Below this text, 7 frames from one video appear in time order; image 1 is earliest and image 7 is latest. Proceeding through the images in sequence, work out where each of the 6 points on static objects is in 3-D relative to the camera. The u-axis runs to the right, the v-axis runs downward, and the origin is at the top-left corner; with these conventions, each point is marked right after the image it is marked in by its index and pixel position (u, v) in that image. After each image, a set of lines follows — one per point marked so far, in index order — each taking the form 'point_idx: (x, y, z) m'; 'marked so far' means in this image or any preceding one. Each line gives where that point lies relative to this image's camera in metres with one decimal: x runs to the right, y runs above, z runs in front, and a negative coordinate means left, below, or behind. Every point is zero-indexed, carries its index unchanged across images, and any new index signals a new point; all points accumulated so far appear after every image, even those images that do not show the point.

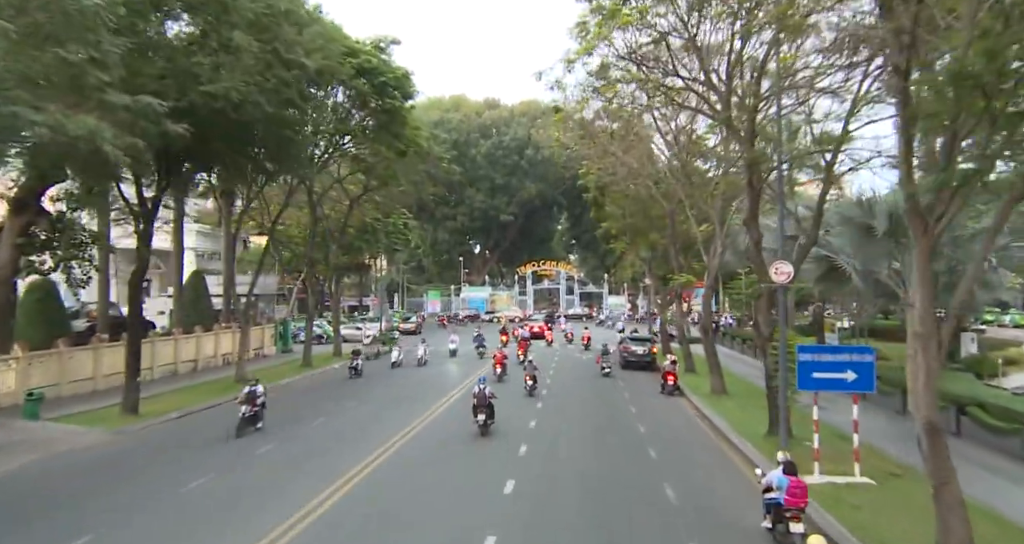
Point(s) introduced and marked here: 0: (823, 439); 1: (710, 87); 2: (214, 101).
0: (+6.7, -3.6, +14.1) m
1: (+4.7, +4.4, +15.5) m
2: (-6.7, +3.8, +15.0) m
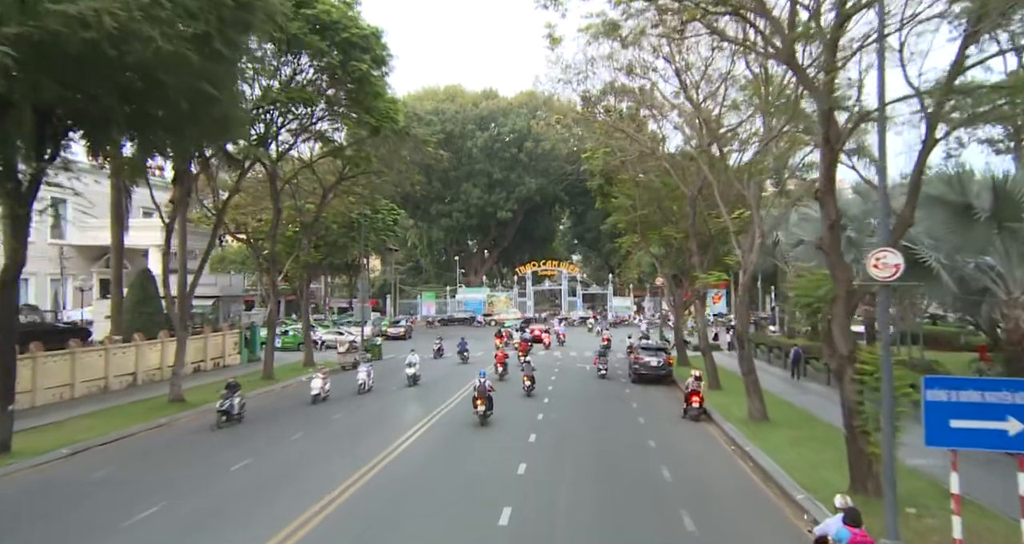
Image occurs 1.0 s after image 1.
0: (+6.3, -3.5, +9.9) m
1: (+4.3, +4.5, +11.4) m
2: (-7.1, +3.9, +10.8) m
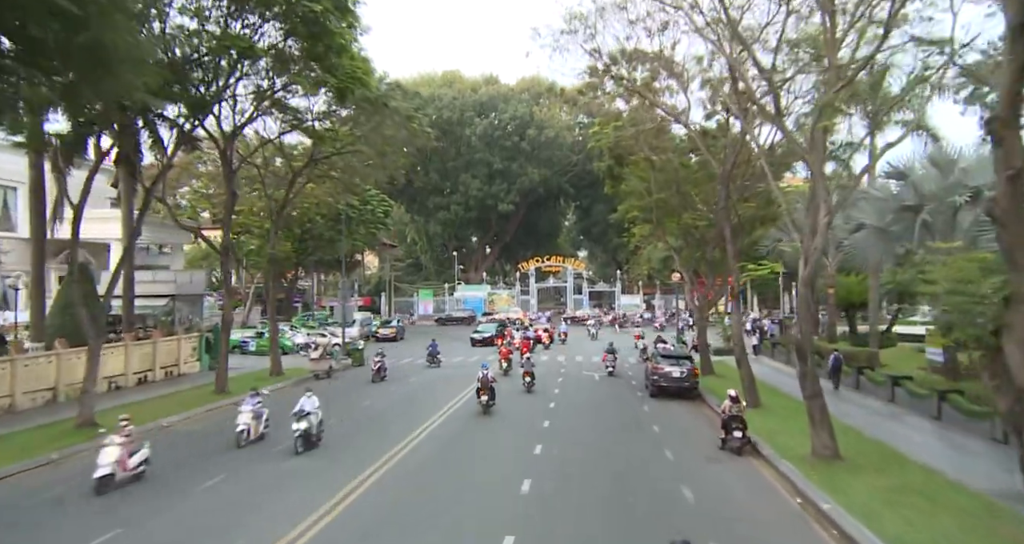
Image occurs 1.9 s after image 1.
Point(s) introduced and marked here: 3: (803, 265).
0: (+6.0, -3.3, +5.7) m
1: (+4.0, +4.6, +7.1) m
2: (-7.4, +4.1, +6.7) m
3: (+5.9, +0.1, +13.5) m
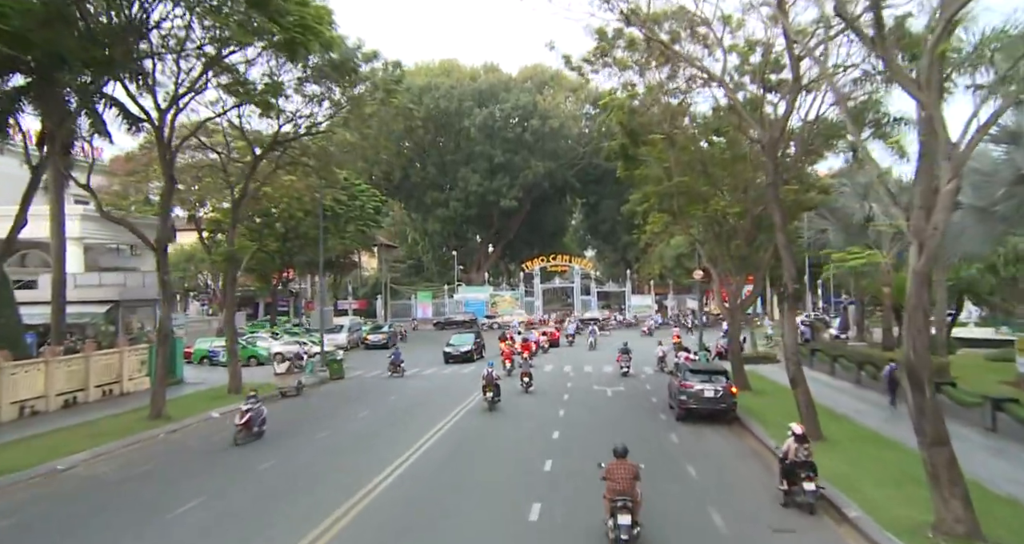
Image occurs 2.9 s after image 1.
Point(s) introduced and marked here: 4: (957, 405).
0: (+5.7, -3.1, +1.6) m
1: (+3.7, +4.8, +3.0) m
2: (-7.7, +4.1, +2.7) m
3: (+5.6, +0.3, +9.4) m
4: (+11.9, -3.6, +17.8) m
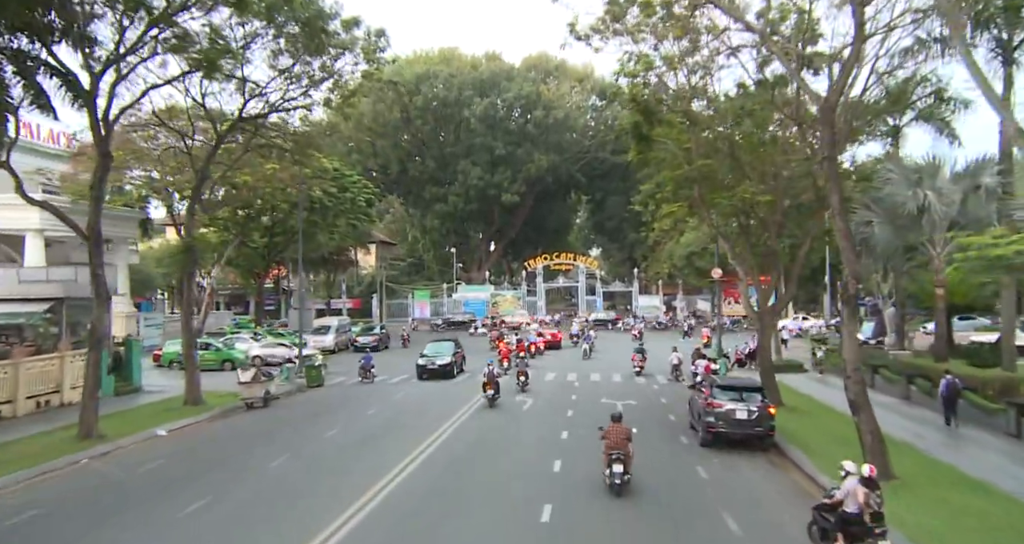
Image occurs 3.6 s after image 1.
0: (+5.5, -3.1, -1.4) m
1: (+3.4, +4.9, 0.0) m
2: (-7.9, +4.2, -0.2) m
3: (+5.4, +0.3, +6.3) m
4: (+11.7, -3.5, +14.7) m
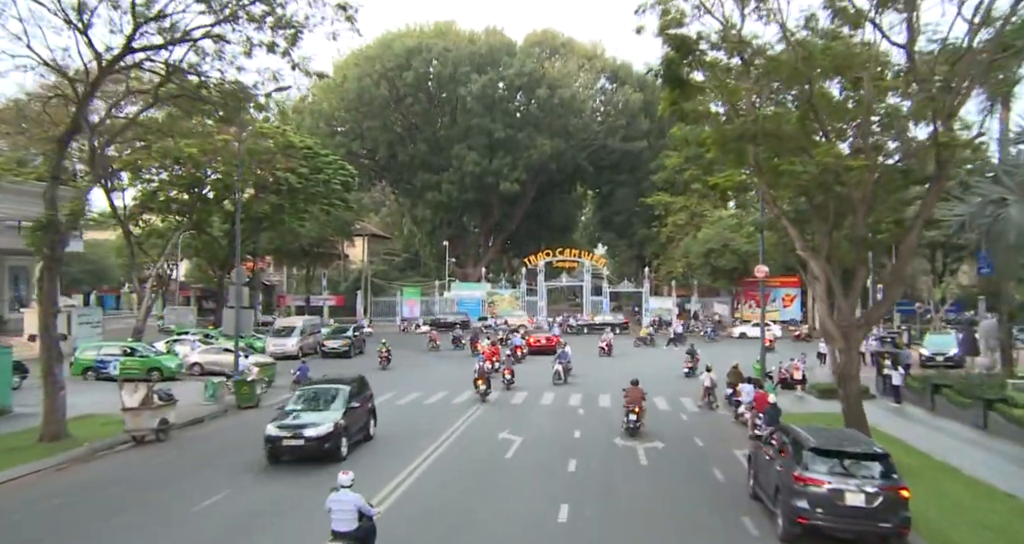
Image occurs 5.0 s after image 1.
0: (+4.9, -3.0, -7.3) m
1: (+3.0, +4.9, -5.9) m
2: (-8.4, +4.5, -6.0) m
3: (+5.0, +0.4, +0.4) m
4: (+11.2, -3.5, +8.8) m
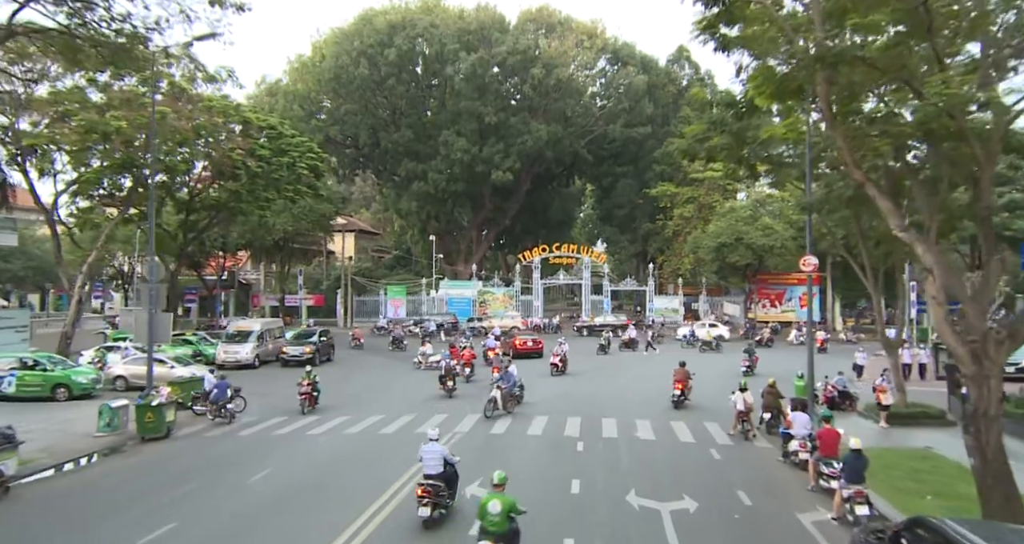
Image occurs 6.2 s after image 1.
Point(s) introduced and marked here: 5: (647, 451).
0: (+4.5, -2.9, -11.9) m
1: (+2.6, +5.1, -10.5) m
2: (-8.8, +4.6, -10.7) m
3: (+4.5, +0.6, -4.2) m
4: (+10.8, -3.4, +4.2) m
5: (+3.2, -4.6, +16.3) m
